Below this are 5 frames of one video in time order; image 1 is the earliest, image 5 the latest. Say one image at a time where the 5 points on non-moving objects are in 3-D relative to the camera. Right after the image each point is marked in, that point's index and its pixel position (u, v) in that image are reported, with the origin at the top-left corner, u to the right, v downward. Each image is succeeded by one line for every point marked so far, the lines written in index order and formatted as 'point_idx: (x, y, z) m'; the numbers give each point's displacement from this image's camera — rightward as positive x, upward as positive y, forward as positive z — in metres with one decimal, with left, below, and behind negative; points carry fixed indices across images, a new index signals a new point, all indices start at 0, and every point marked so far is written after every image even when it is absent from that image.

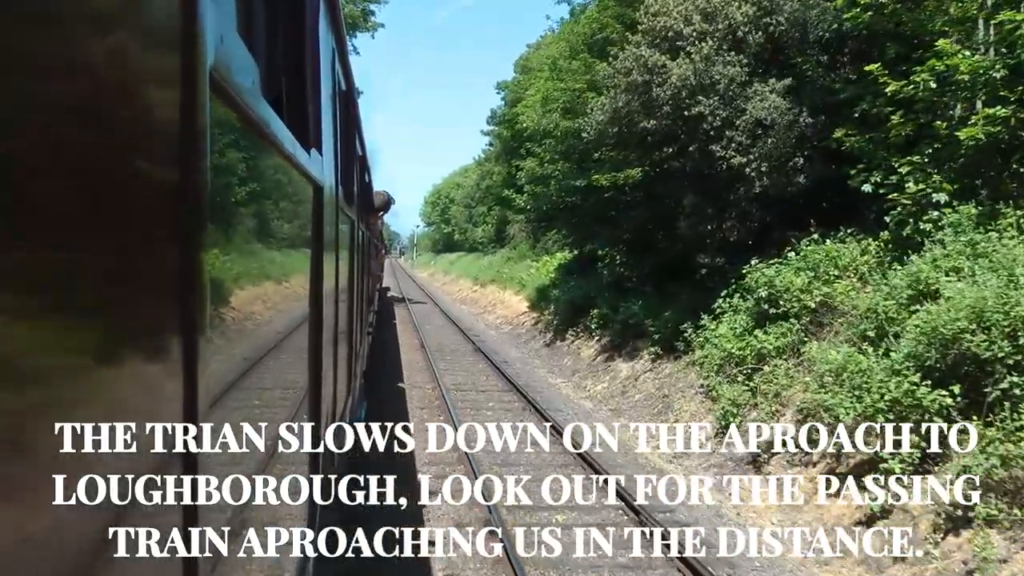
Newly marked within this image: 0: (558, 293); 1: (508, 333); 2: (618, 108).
0: (+0.6, -0.1, +16.7) m
1: (-0.1, -0.7, +17.9) m
2: (+1.1, +1.7, +11.9) m
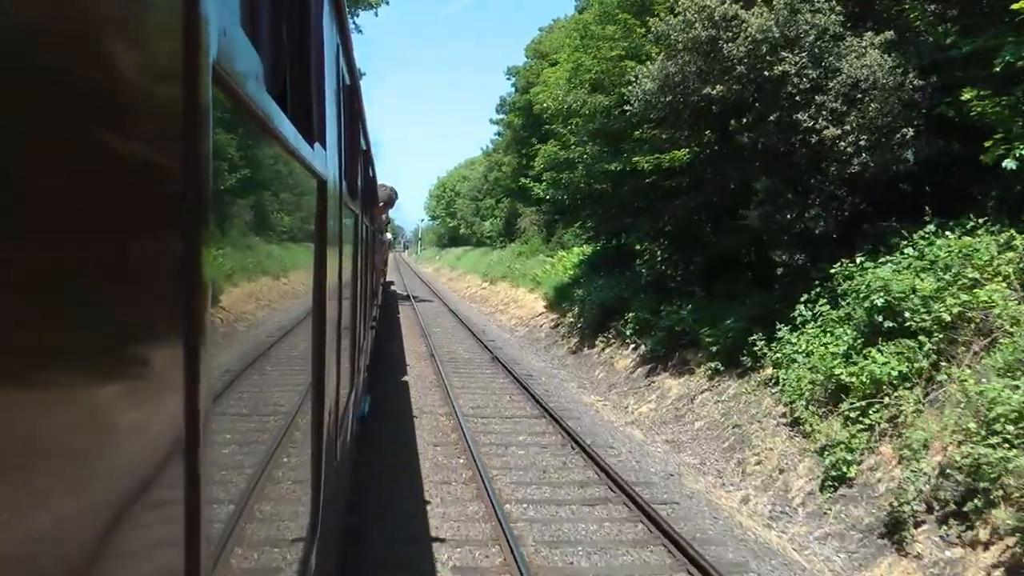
0: (+0.8, -0.1, +14.9) m
1: (+0.2, -0.7, +16.1) m
2: (+1.3, +1.7, +10.1) m
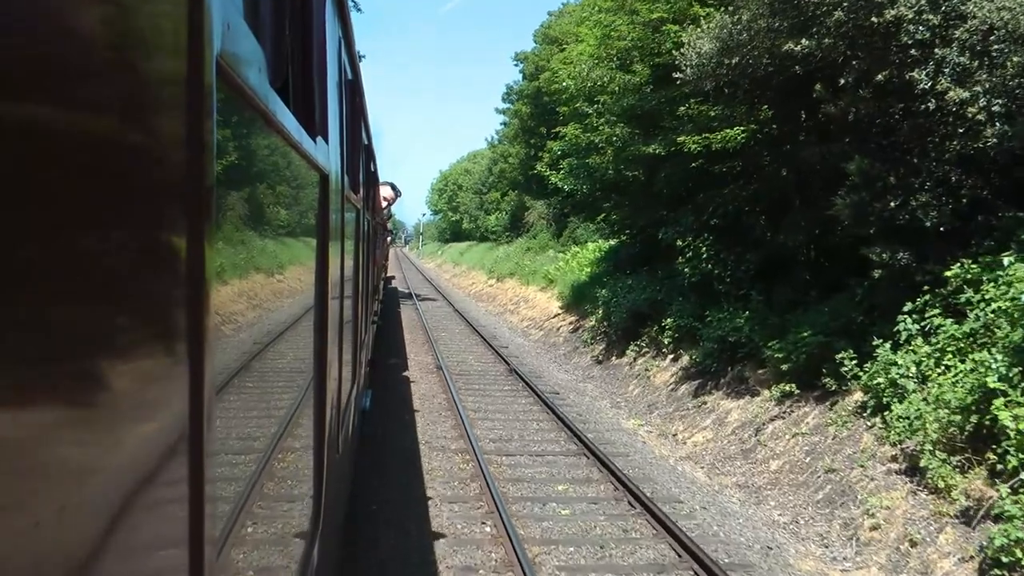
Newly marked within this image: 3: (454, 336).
0: (+1.0, -0.1, +13.4) m
1: (+0.3, -0.7, +14.6) m
2: (+1.4, +1.7, +8.6) m
3: (-0.7, -0.6, +15.6) m
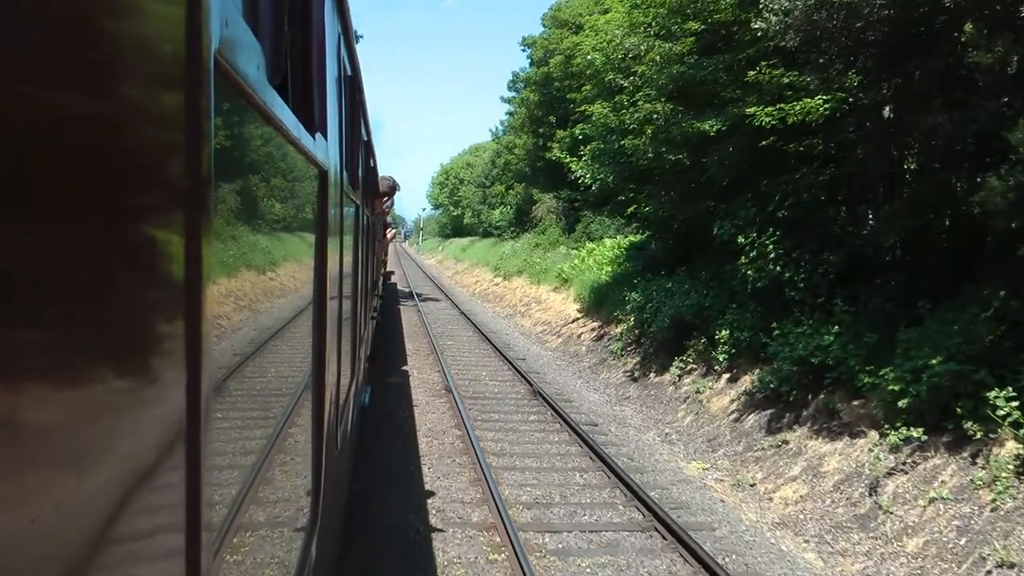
0: (+1.2, -0.1, +11.7) m
1: (+0.5, -0.7, +12.9) m
2: (+1.6, +1.7, +6.9) m
3: (-0.6, -0.6, +14.0) m
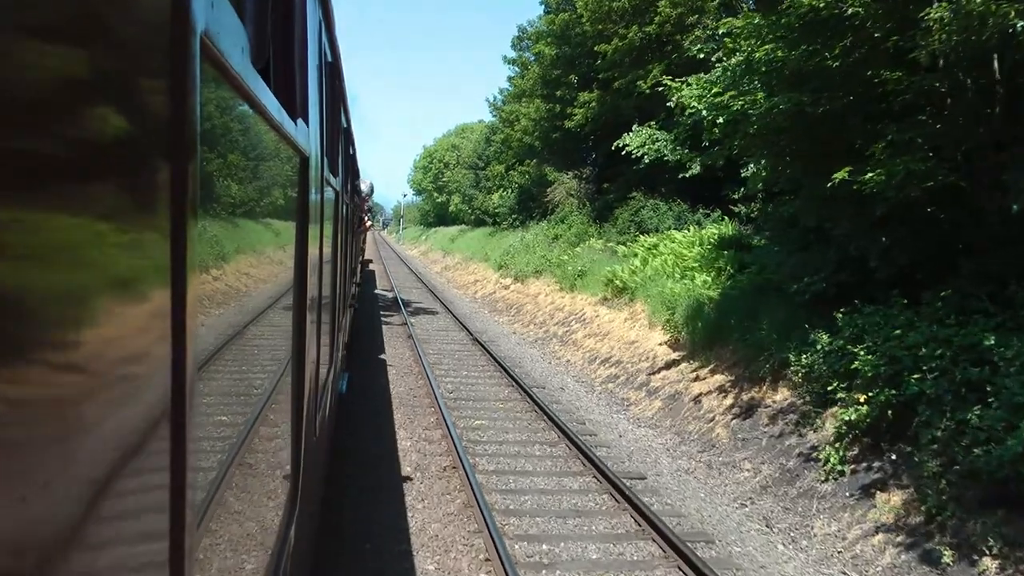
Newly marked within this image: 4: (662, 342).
0: (+1.6, -0.3, +6.2) m
1: (+0.9, -0.9, +7.4) m
2: (+2.1, +1.4, +1.4) m
3: (-0.2, -0.8, +8.5) m
4: (+1.2, -0.5, +9.7) m
